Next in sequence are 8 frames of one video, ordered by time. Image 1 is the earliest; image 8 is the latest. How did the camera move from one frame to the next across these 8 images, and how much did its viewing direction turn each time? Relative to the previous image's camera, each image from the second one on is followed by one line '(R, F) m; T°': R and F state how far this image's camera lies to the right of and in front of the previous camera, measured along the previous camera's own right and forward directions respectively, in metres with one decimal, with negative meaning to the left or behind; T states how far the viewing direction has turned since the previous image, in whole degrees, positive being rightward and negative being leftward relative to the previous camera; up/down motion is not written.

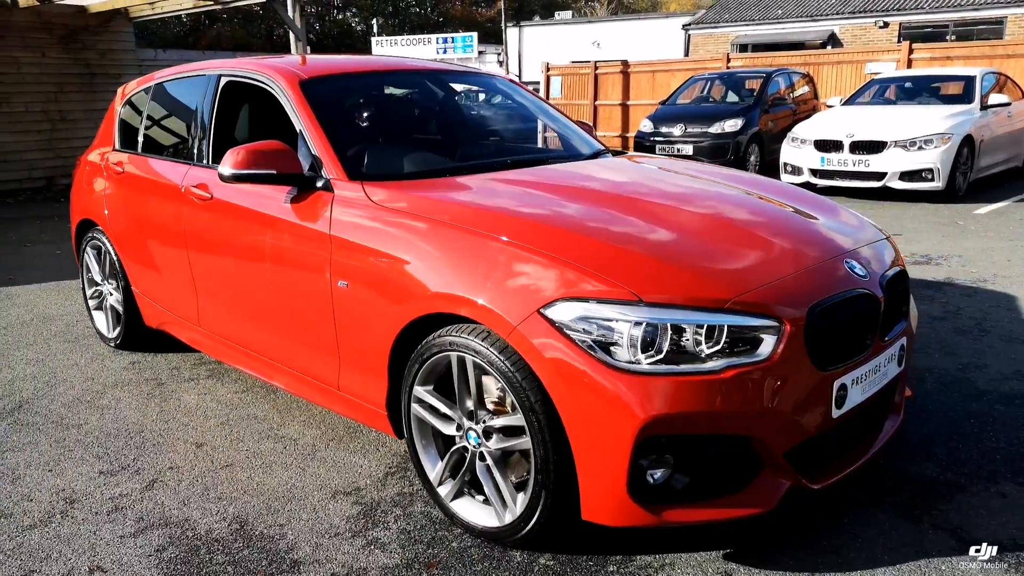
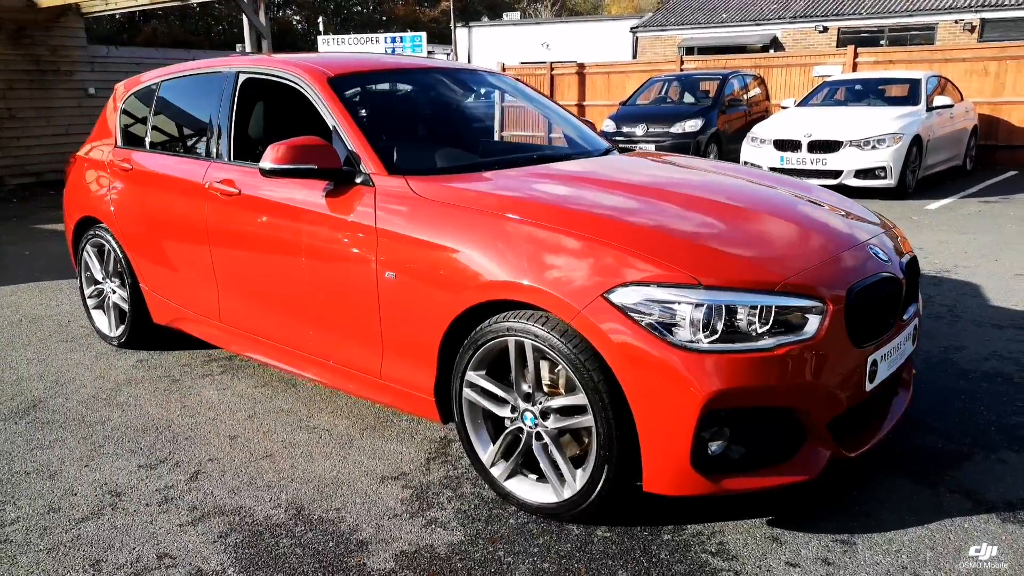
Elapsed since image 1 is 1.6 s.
(-0.4, -0.1) m; +4°
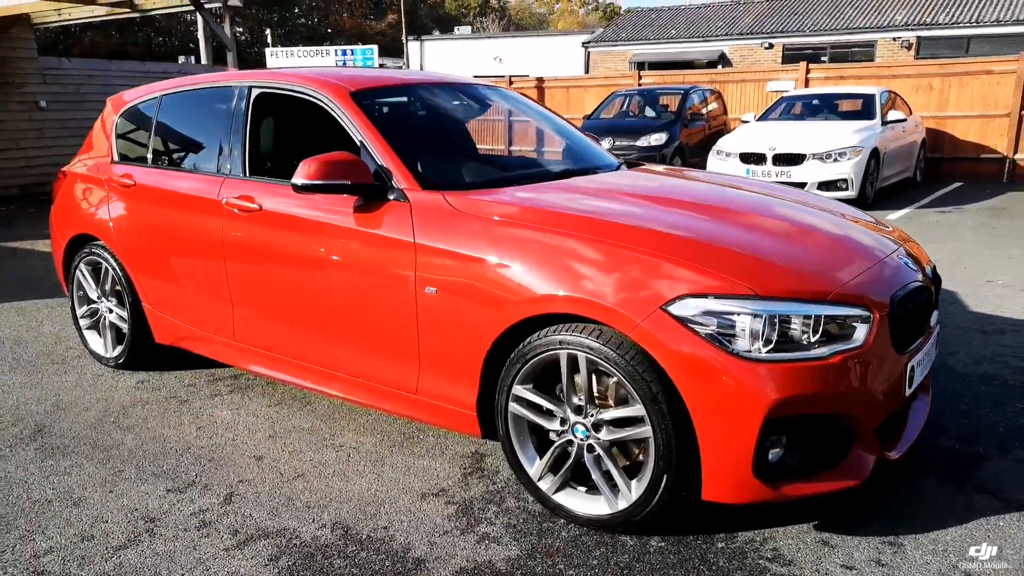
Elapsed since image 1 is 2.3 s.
(-0.3, 0.0) m; +4°
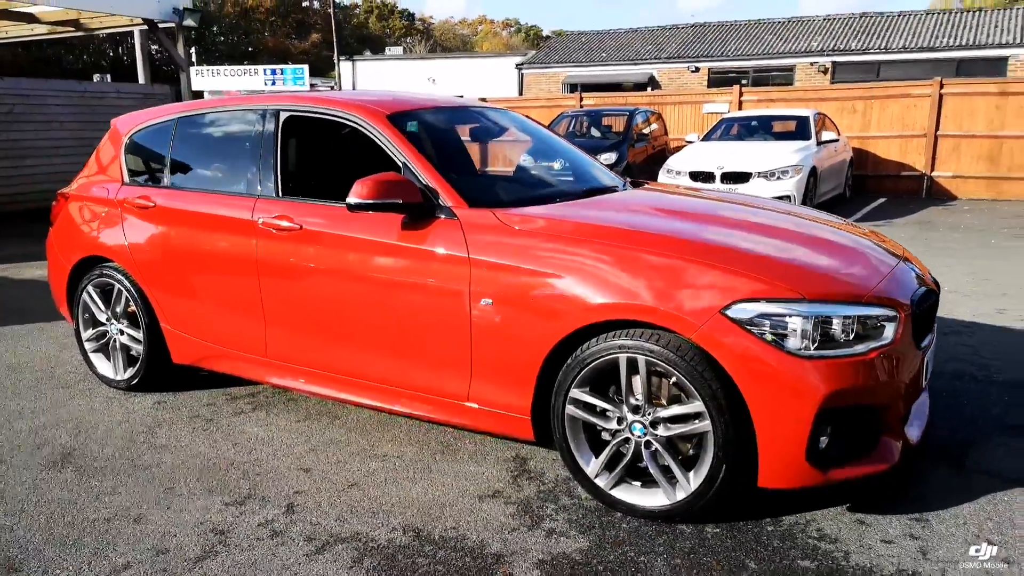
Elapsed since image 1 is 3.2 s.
(-0.5, -0.2) m; +5°
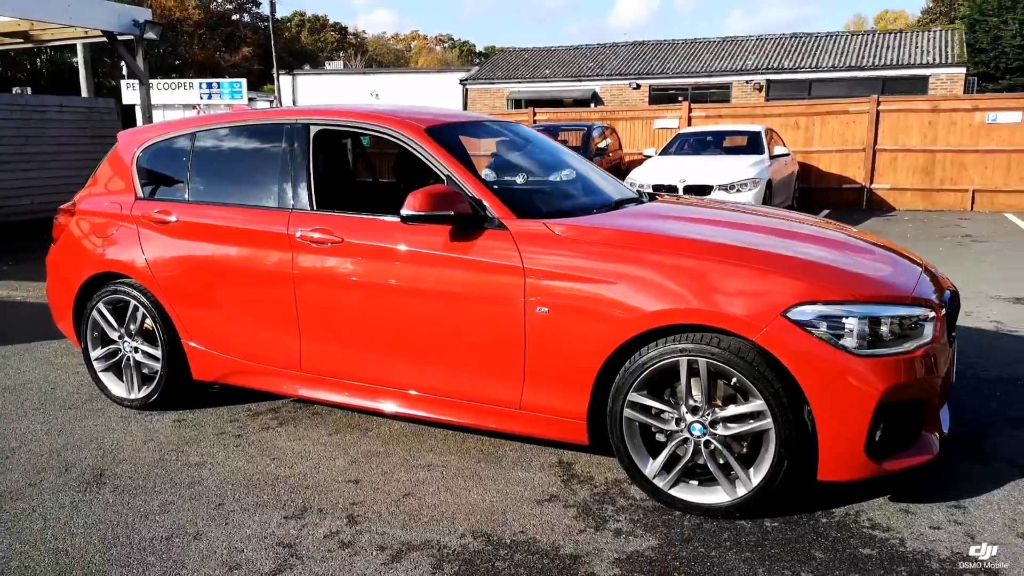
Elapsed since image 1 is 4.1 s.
(-0.5, -0.1) m; +5°
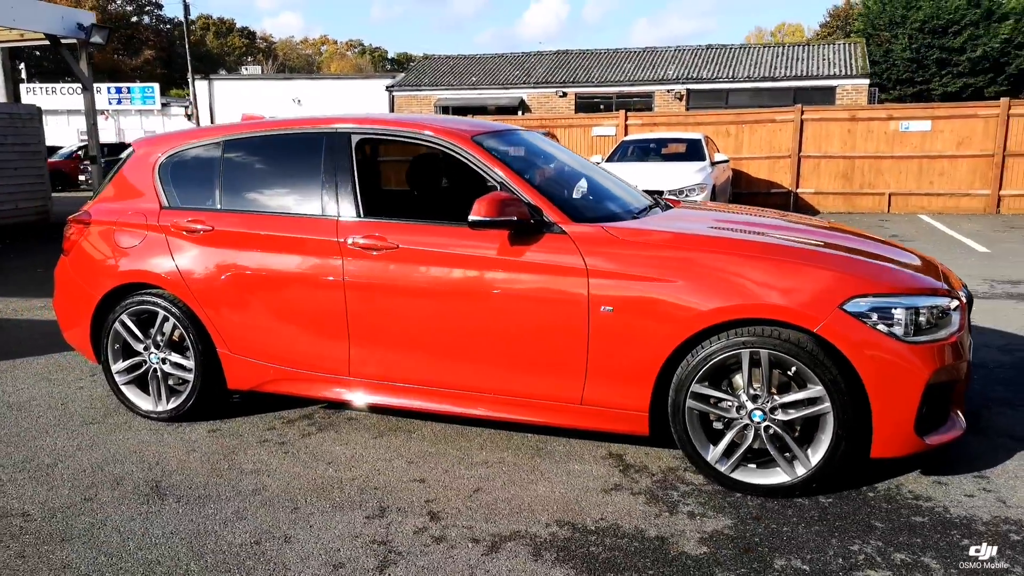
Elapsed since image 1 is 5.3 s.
(-0.6, -0.1) m; +6°
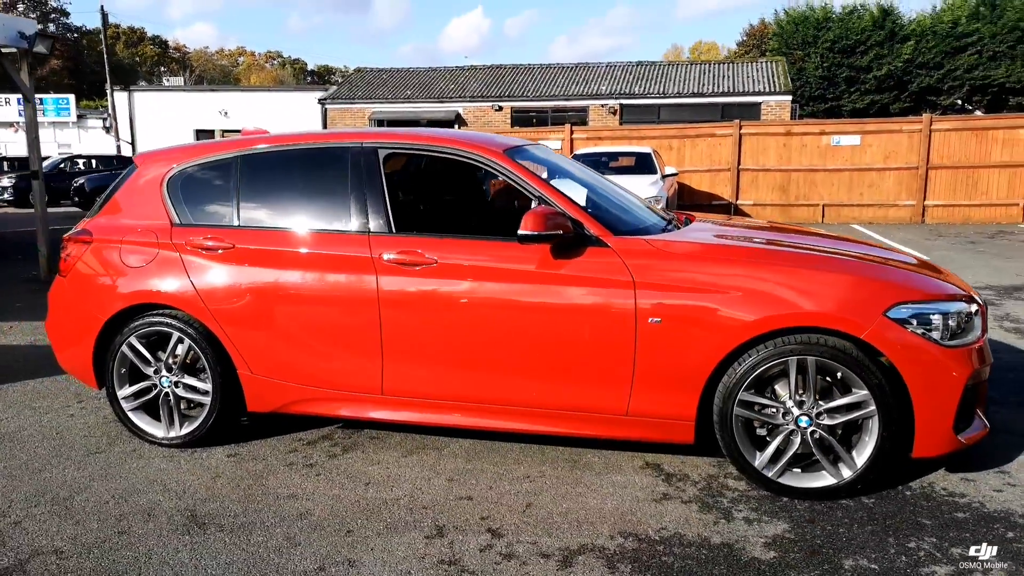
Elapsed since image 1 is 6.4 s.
(-0.5, 0.0) m; +5°
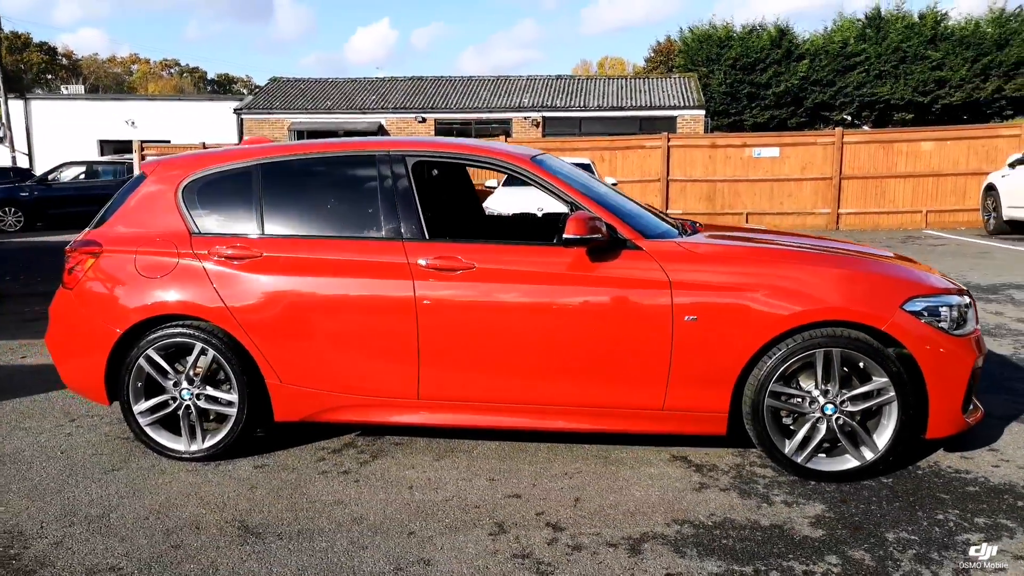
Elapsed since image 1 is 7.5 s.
(-0.6, -0.1) m; +6°
